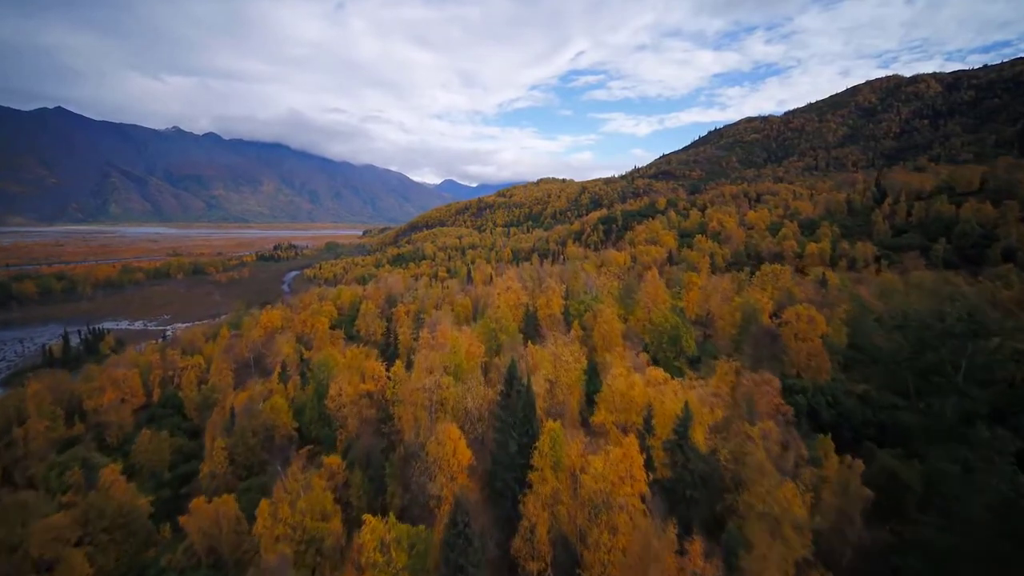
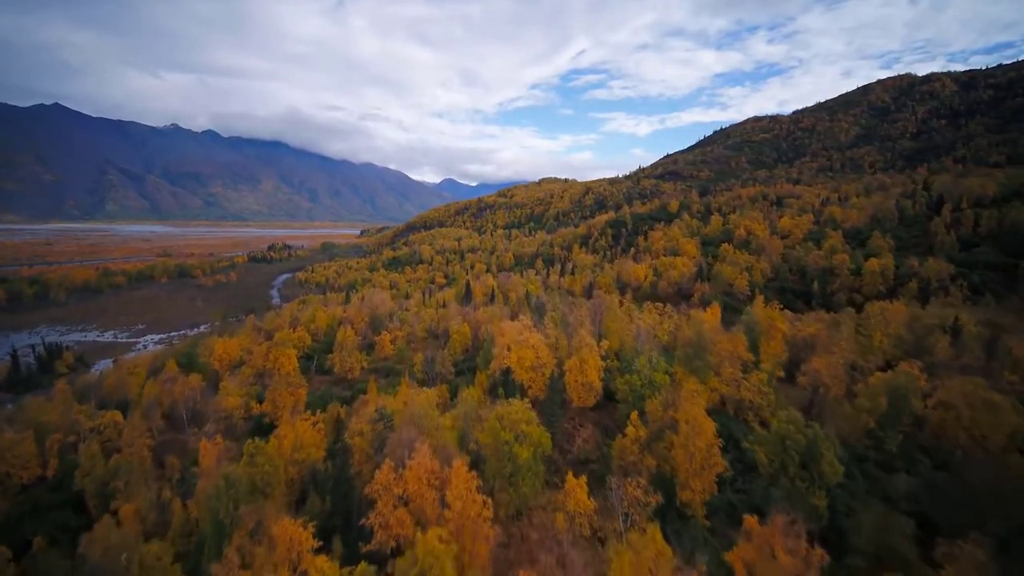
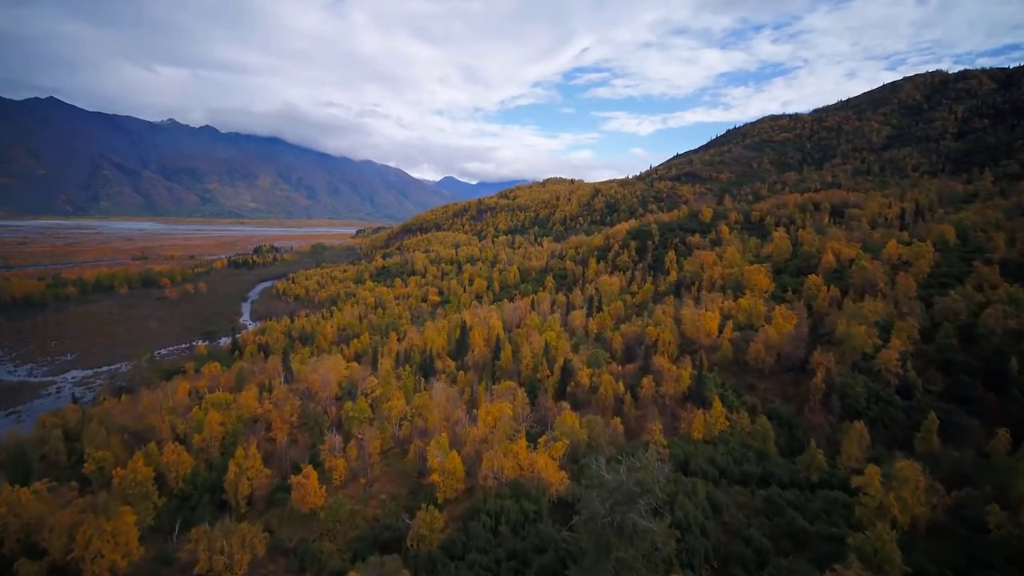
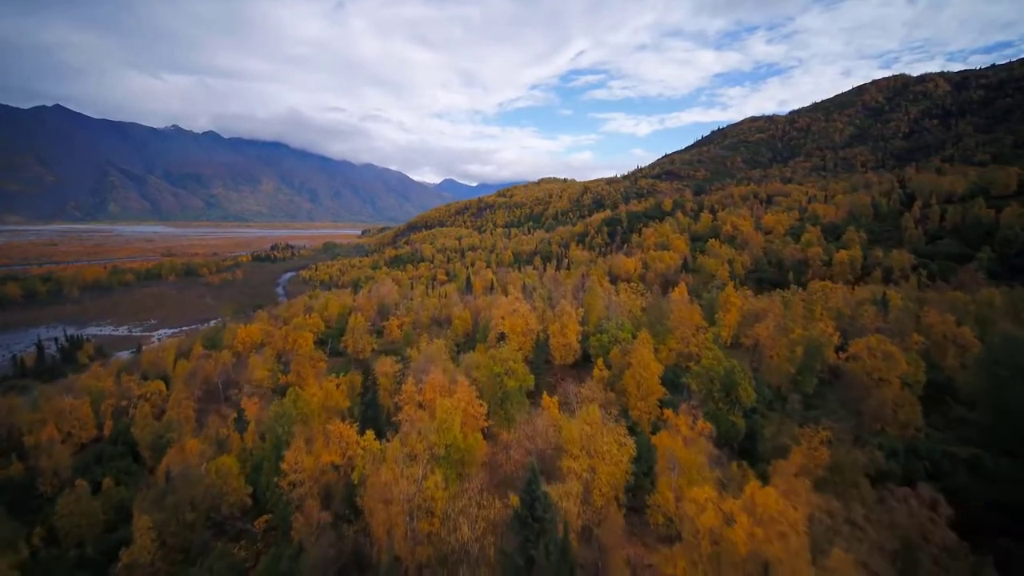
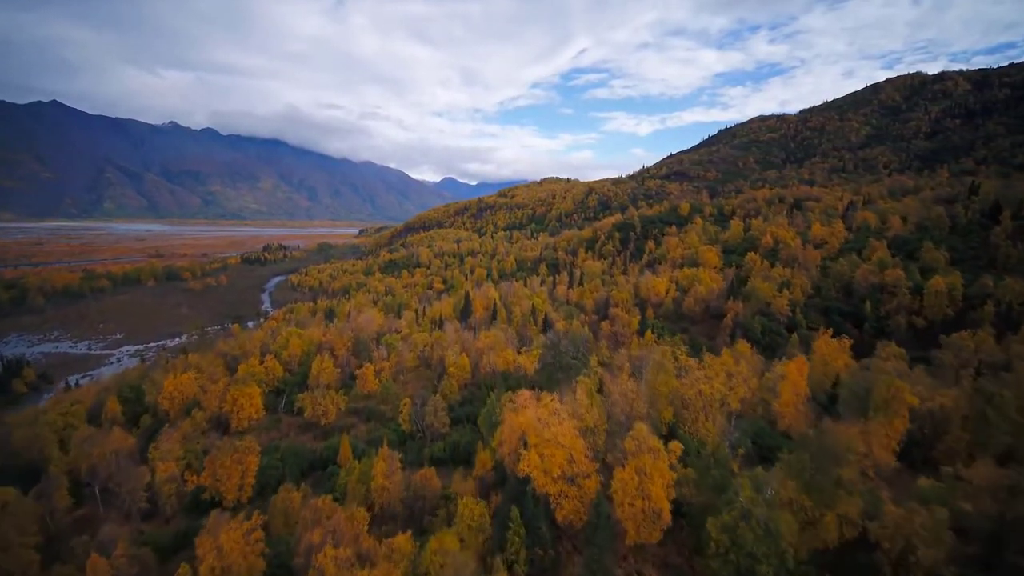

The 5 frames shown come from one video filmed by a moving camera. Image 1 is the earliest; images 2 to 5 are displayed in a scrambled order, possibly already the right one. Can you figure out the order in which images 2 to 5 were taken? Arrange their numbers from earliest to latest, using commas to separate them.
4, 2, 5, 3
